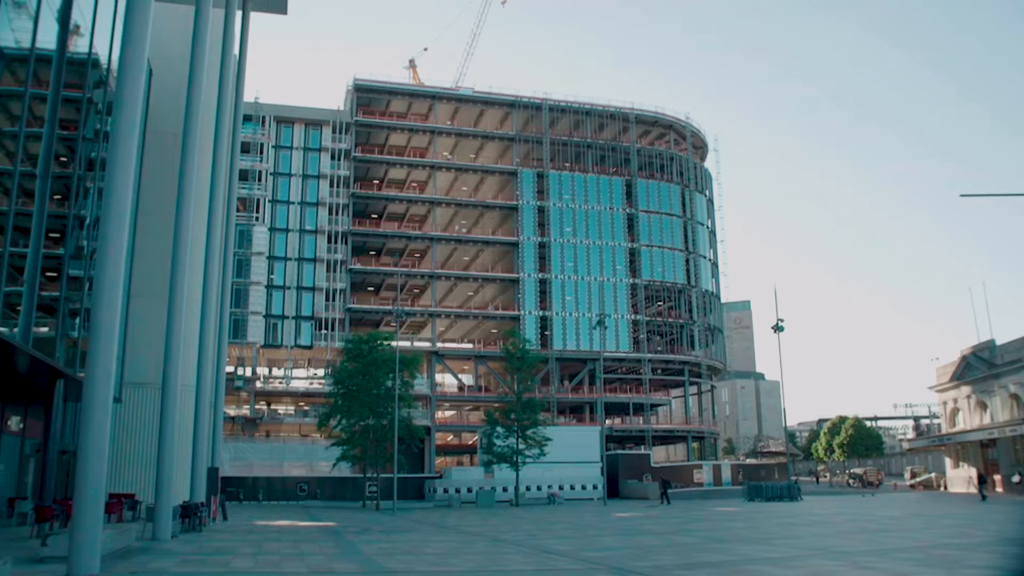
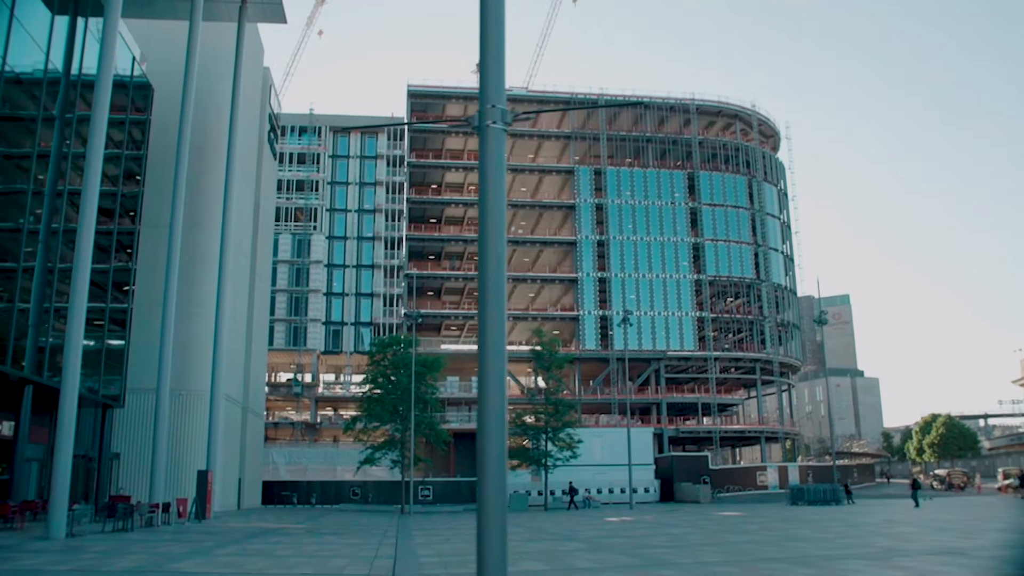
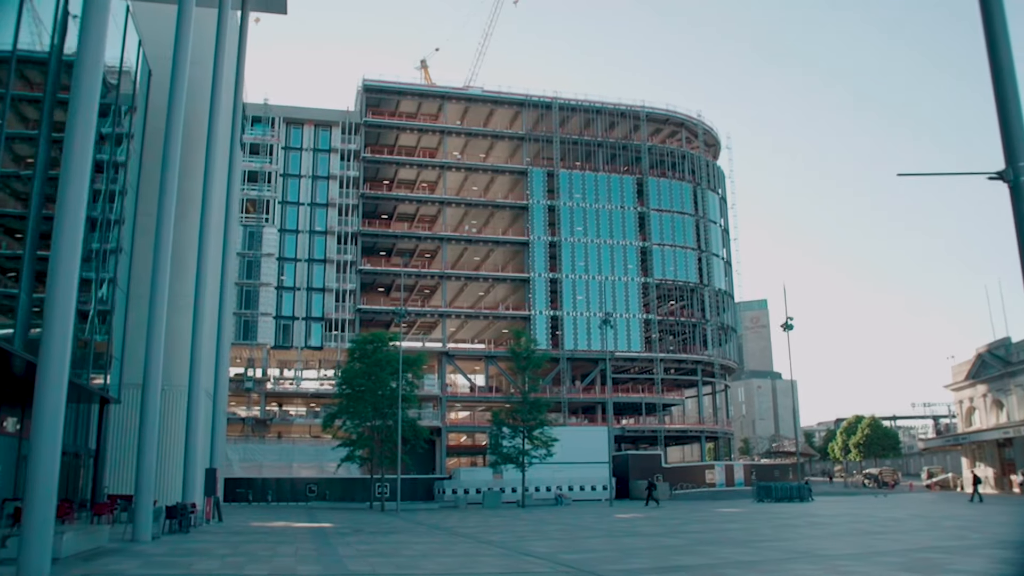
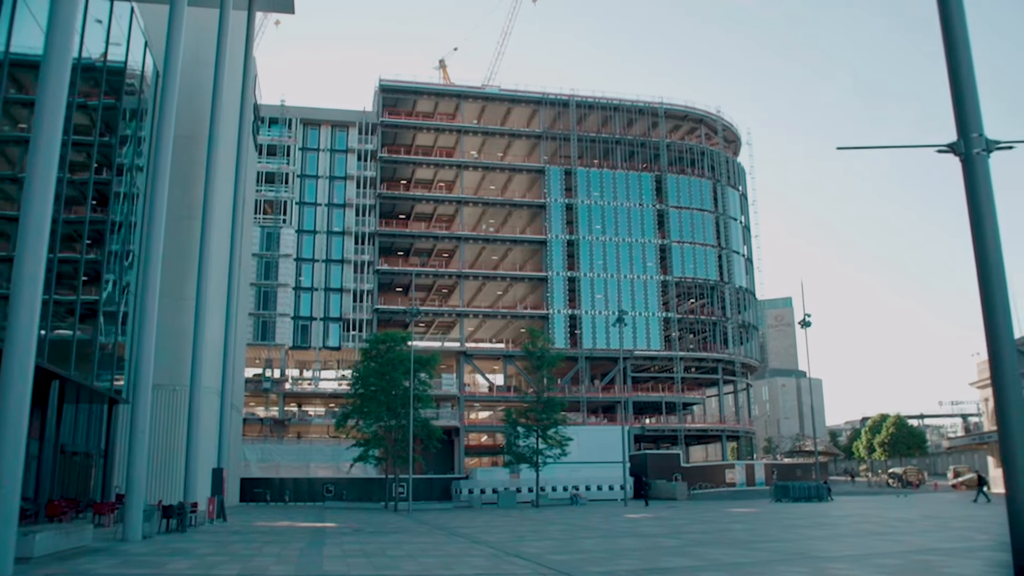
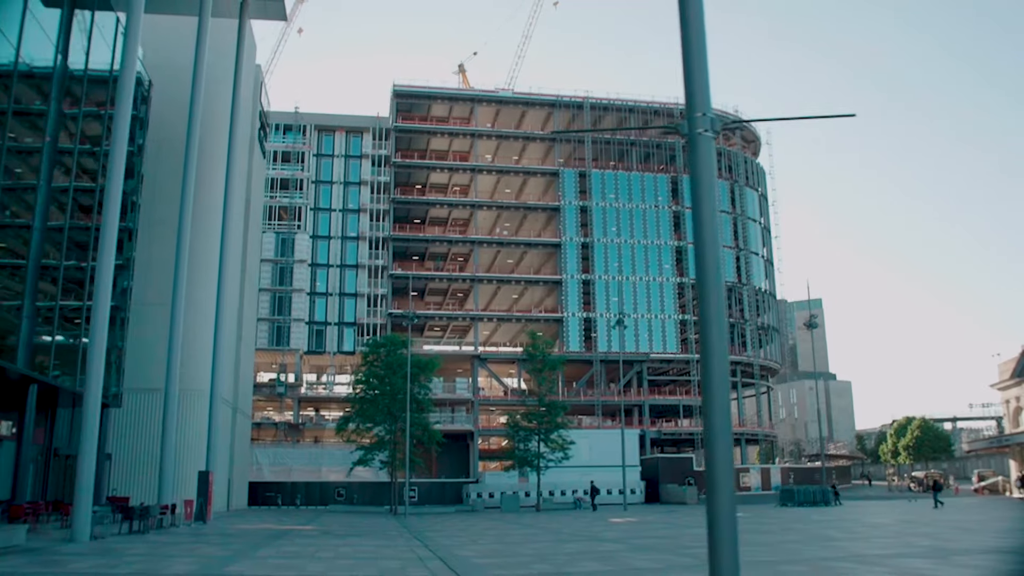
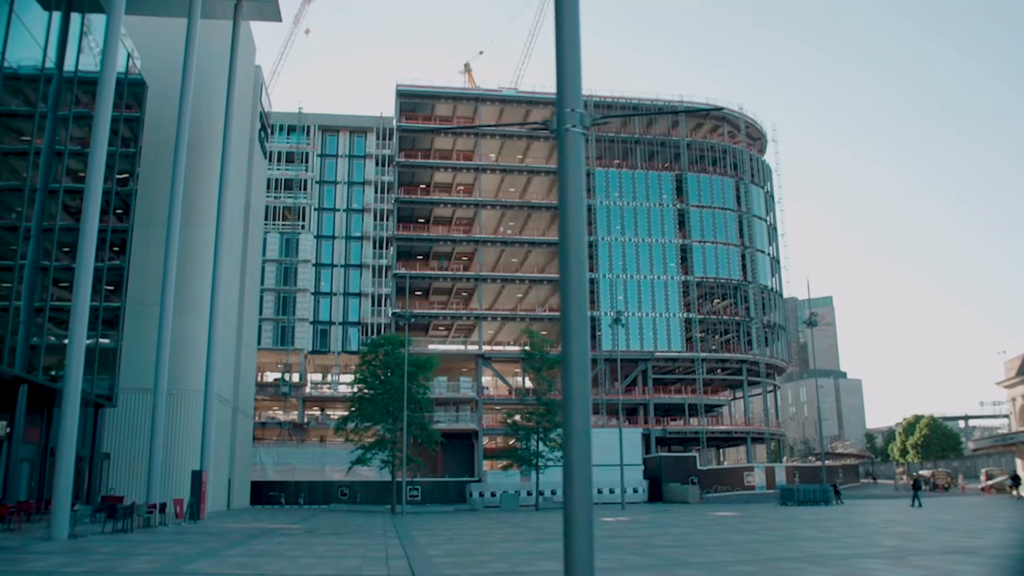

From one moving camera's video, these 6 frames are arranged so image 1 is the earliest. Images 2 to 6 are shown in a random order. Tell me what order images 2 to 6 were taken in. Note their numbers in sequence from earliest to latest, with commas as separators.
3, 4, 5, 6, 2
